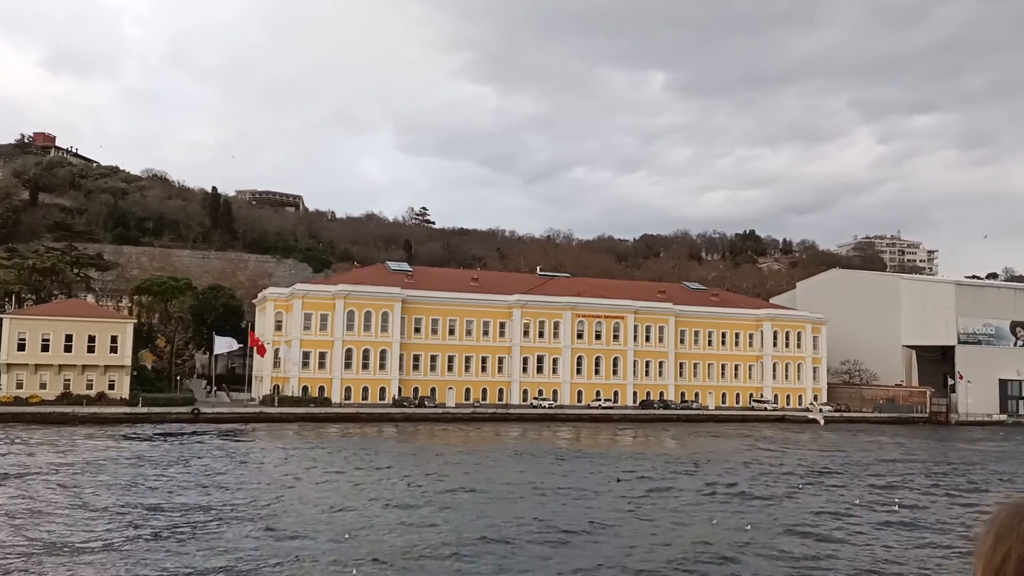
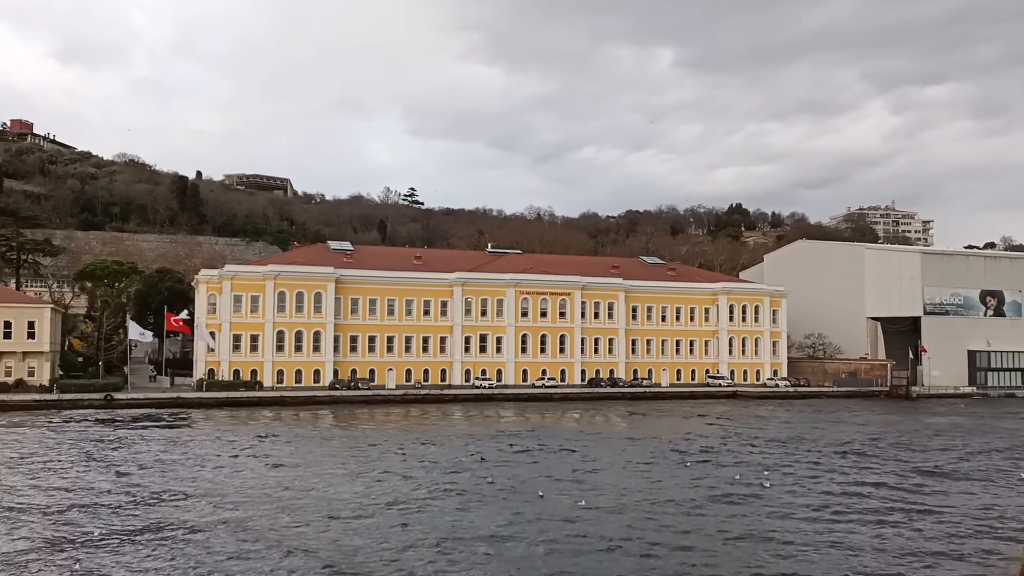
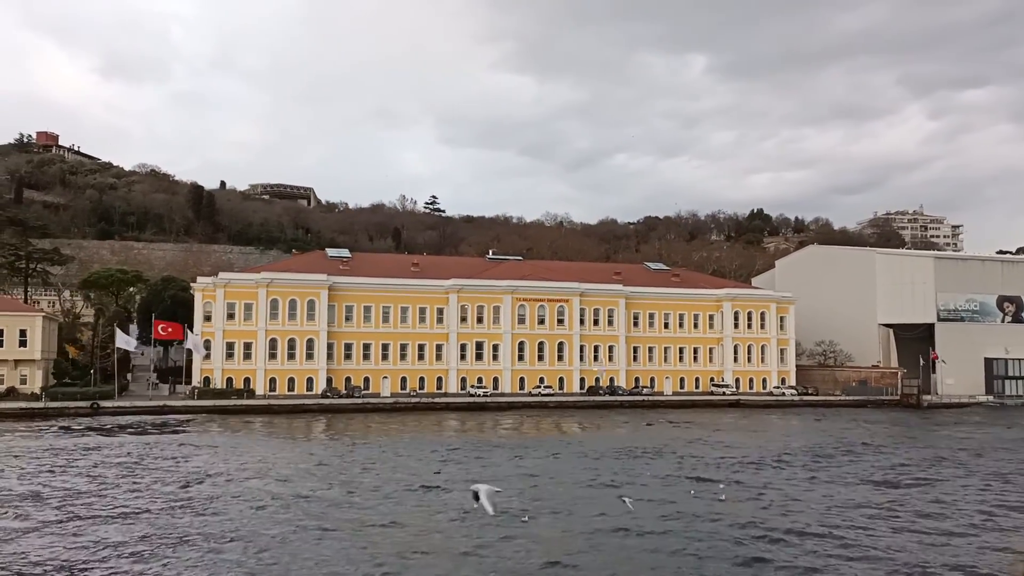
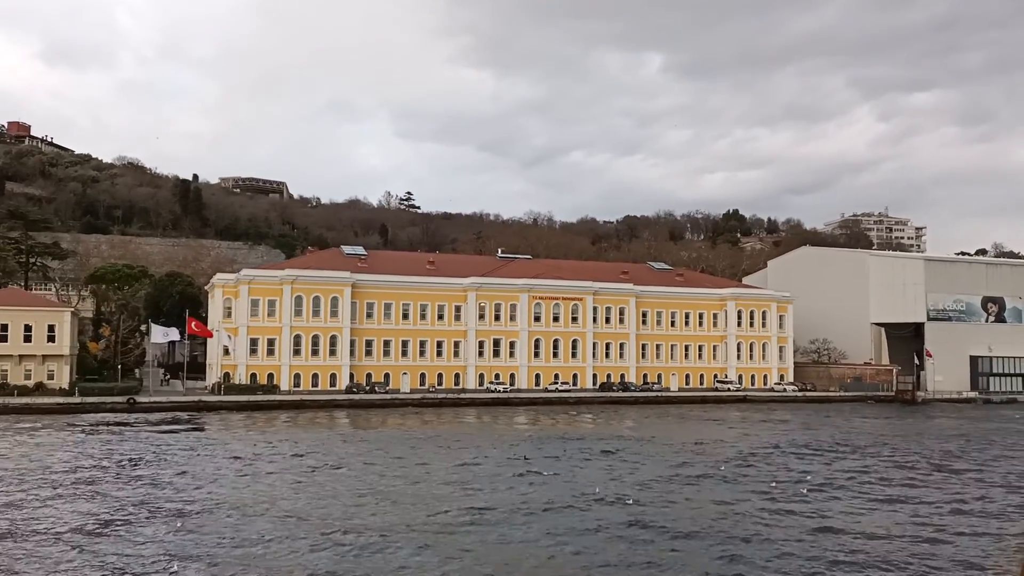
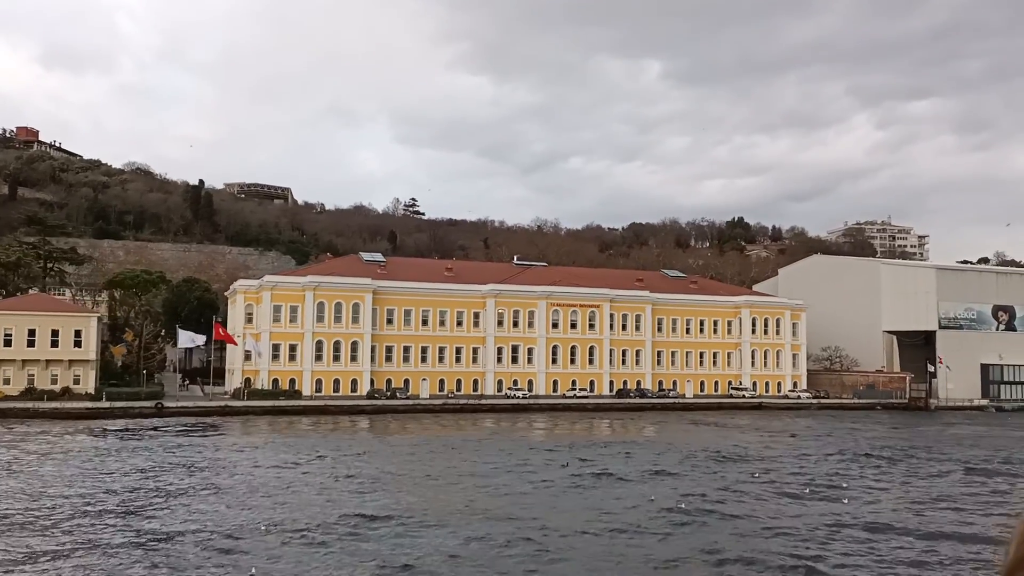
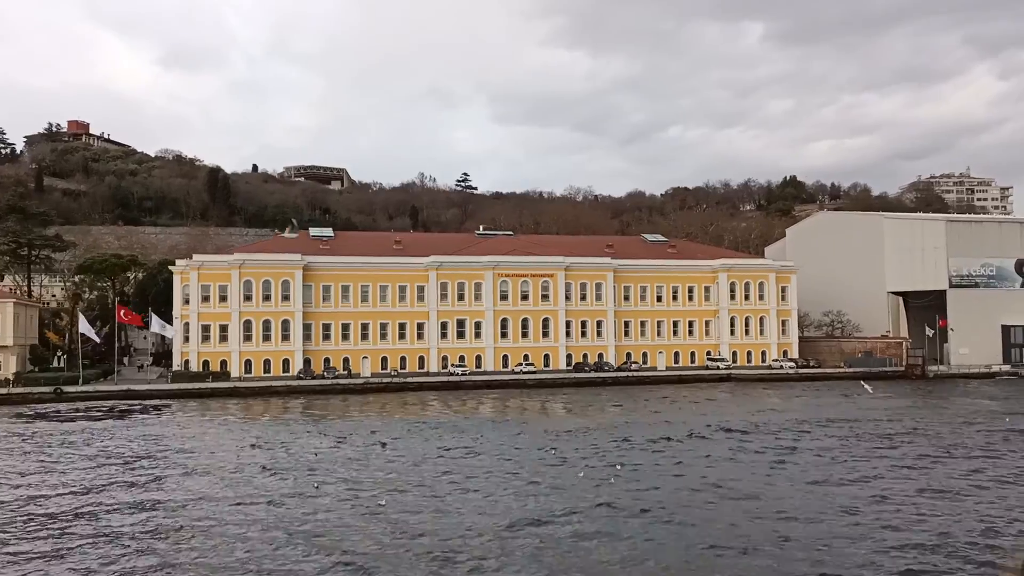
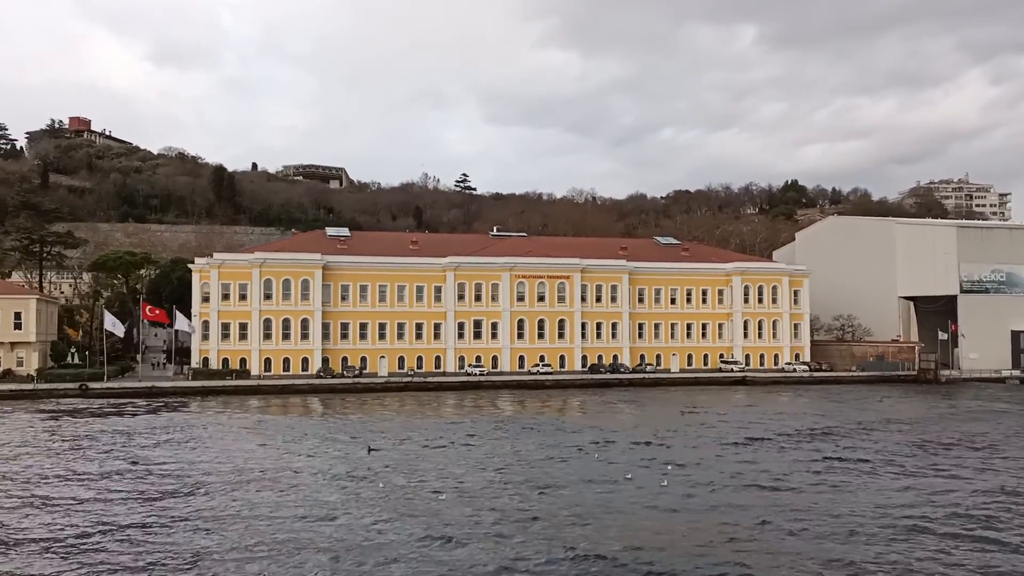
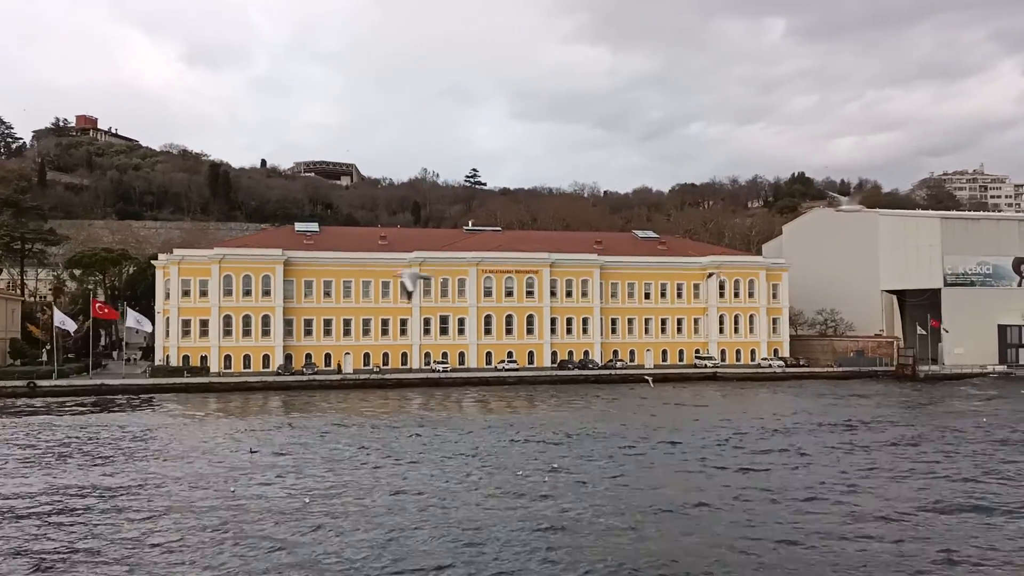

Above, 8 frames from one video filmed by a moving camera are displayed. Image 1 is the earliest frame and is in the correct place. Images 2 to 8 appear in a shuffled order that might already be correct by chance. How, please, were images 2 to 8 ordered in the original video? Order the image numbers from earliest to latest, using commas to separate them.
5, 4, 2, 3, 7, 6, 8
